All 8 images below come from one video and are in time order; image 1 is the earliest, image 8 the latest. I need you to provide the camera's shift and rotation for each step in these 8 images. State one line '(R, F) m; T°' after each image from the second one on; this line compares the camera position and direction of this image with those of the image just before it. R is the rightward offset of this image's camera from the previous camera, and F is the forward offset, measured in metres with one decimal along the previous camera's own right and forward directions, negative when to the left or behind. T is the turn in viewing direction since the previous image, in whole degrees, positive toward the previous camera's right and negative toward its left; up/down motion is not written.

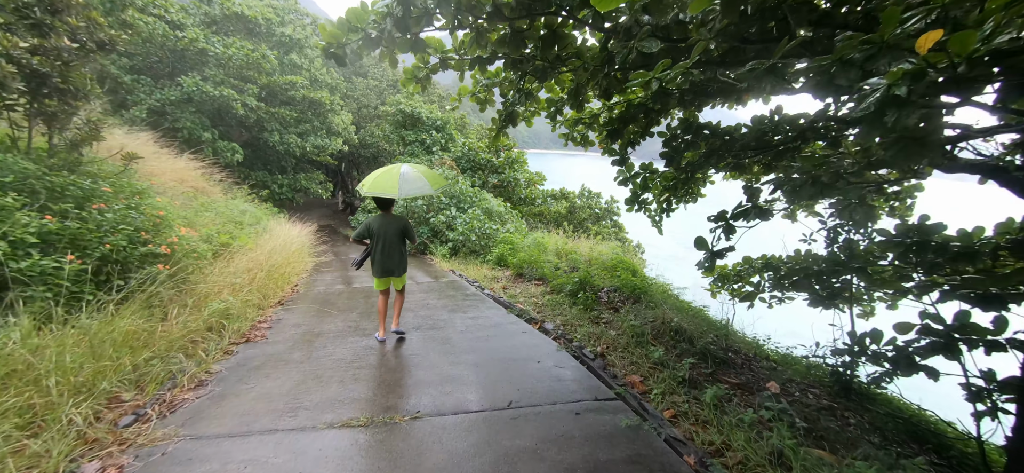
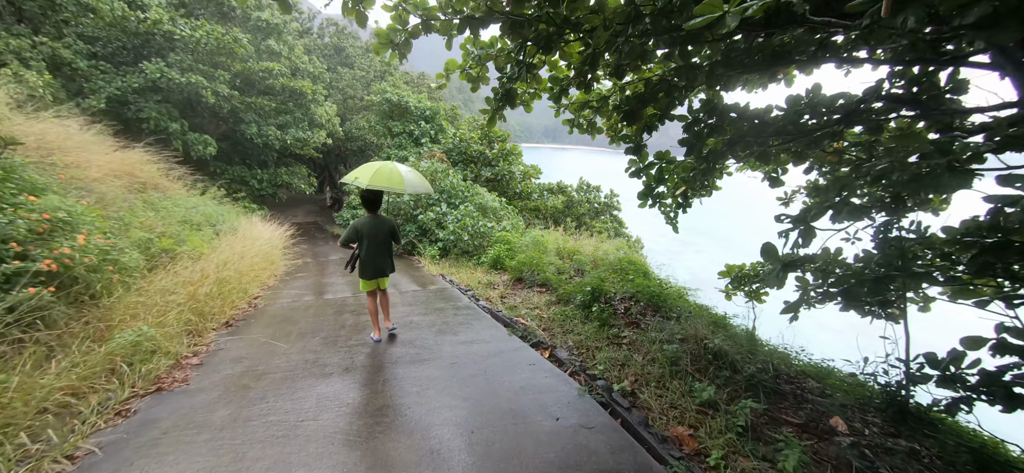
(-0.1, +0.7) m; +1°
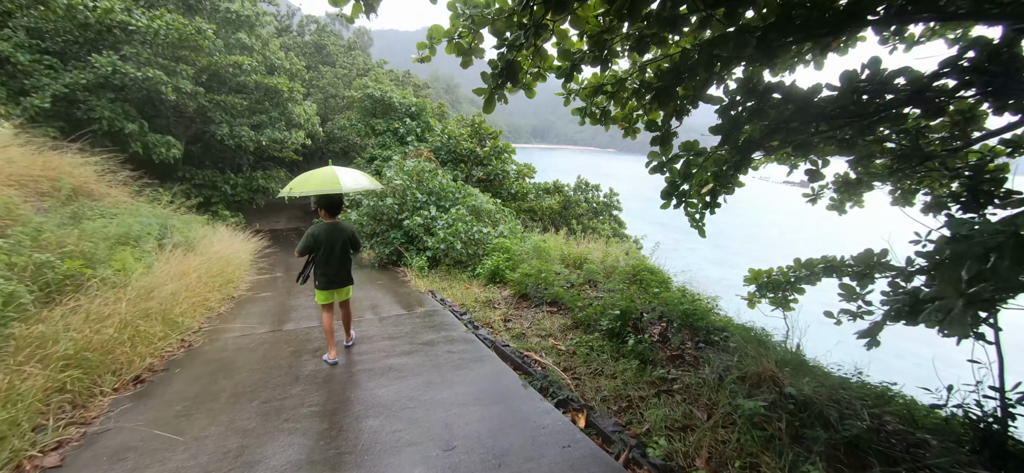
(-0.1, +0.8) m; +1°
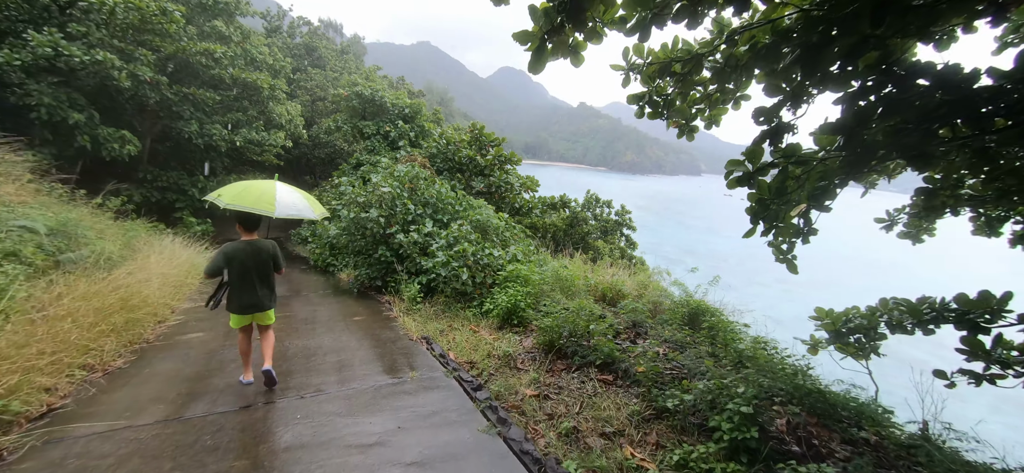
(-0.3, +1.1) m; +1°
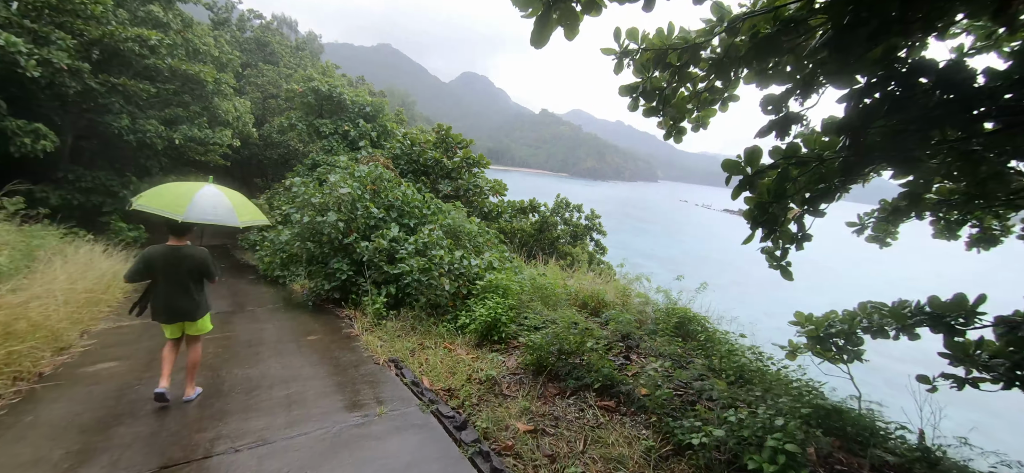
(-0.1, +0.4) m; +5°
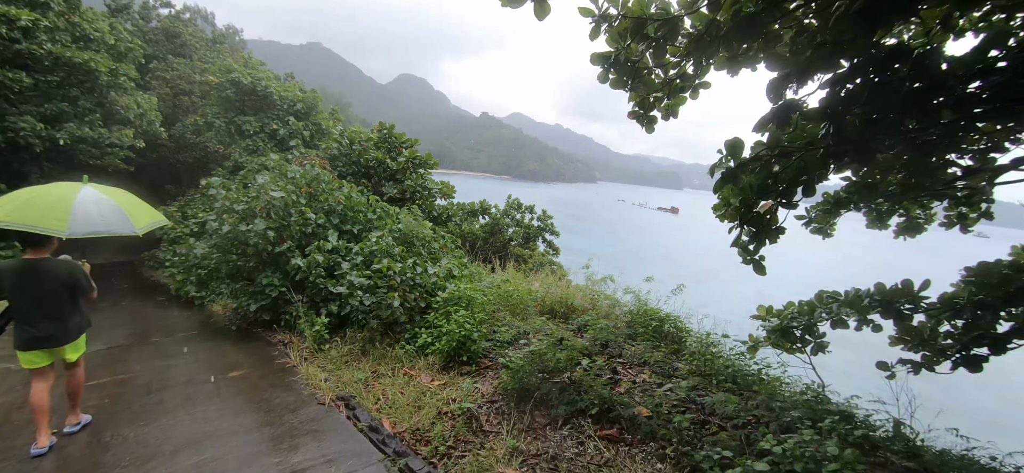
(-0.1, +0.4) m; +8°
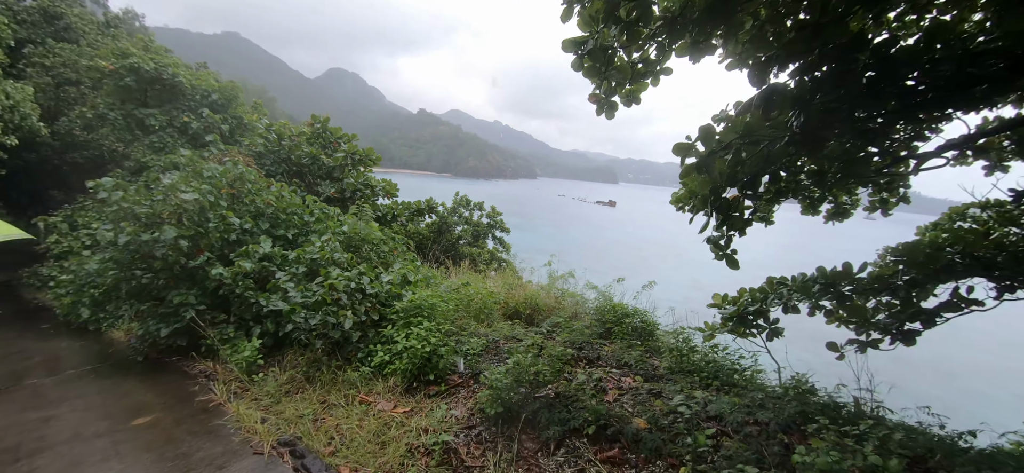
(-0.1, +0.3) m; +8°
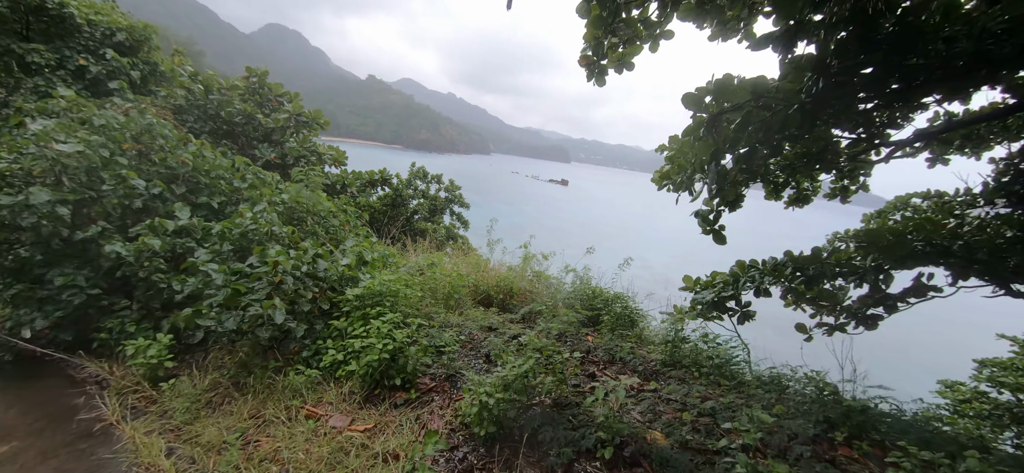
(-0.2, +0.4) m; +7°
